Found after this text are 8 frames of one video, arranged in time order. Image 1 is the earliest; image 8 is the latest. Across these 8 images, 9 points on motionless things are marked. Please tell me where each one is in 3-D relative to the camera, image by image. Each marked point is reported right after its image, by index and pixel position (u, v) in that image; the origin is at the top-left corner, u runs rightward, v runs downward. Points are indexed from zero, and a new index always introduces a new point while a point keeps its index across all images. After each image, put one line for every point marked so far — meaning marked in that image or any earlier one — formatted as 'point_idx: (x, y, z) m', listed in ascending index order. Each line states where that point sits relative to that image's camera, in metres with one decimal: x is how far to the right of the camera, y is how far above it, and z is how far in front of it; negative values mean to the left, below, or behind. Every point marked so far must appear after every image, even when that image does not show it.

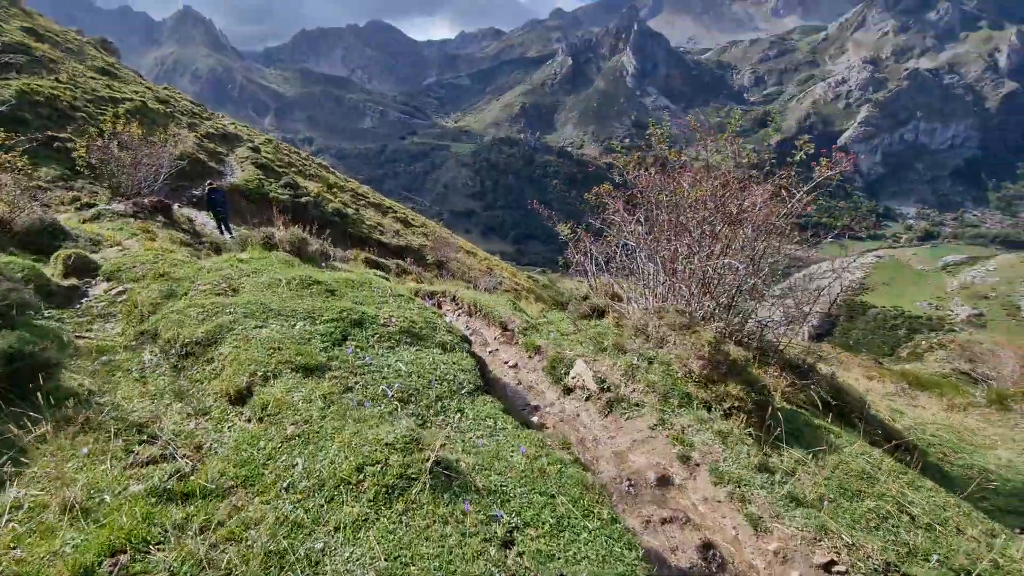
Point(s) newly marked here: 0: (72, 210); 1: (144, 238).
0: (-16.7, +2.9, +19.6) m
1: (-11.3, +1.5, +15.6) m
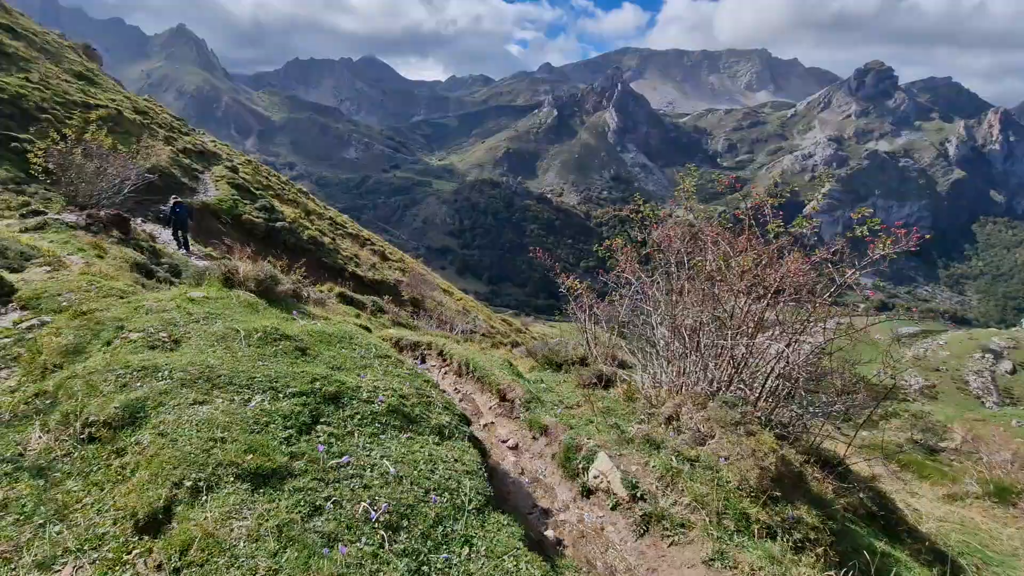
0: (-17.0, +2.4, +17.7) m
1: (-11.5, +0.9, +13.9) m
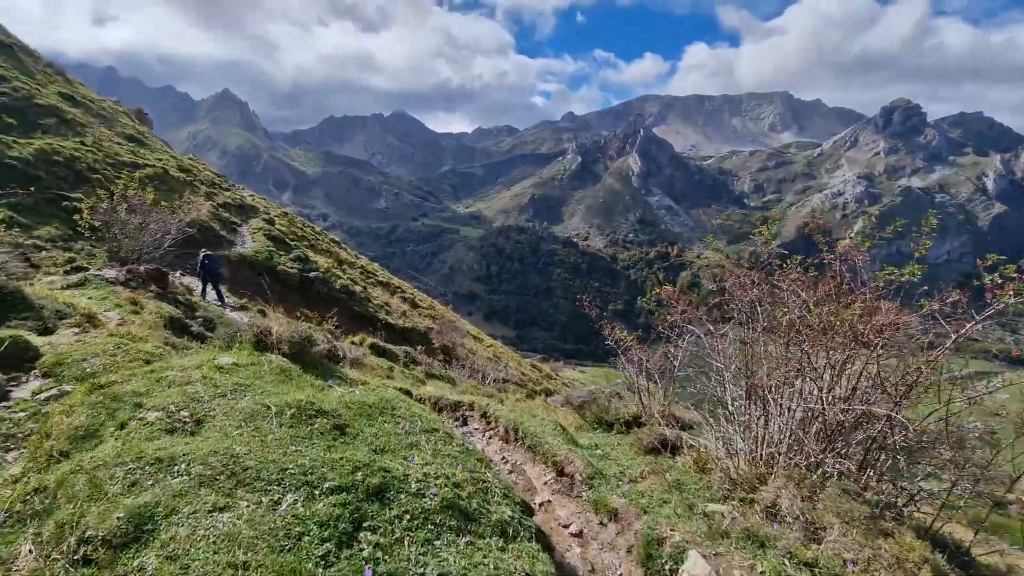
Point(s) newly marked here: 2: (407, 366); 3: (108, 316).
0: (-15.7, +0.5, +18.0) m
1: (-10.4, -0.6, +13.8) m
2: (-3.9, -3.1, +19.8) m
3: (-10.1, -0.8, +13.1) m
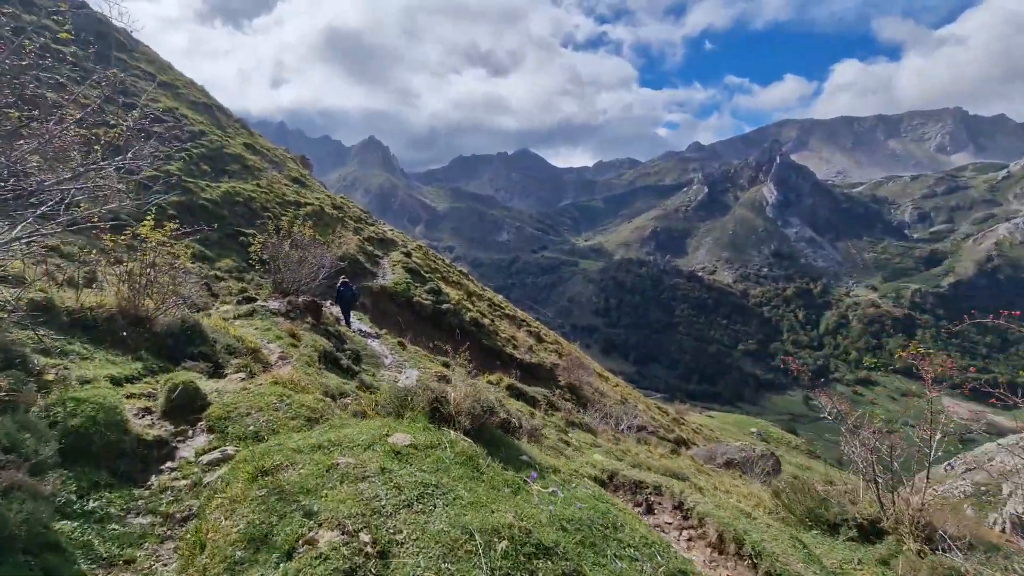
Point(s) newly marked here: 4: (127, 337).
0: (-10.4, -0.6, +19.5) m
1: (-6.2, -1.6, +14.1) m
2: (+1.4, -4.6, +18.3) m
3: (-6.0, -1.7, +13.3) m
4: (-7.1, -1.0, +9.5) m
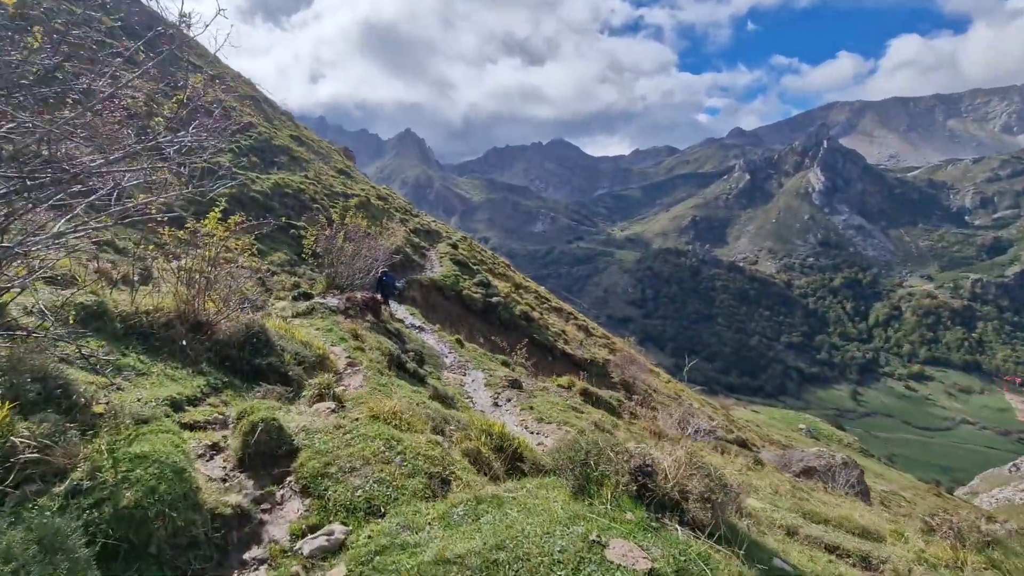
0: (-7.8, -0.5, +18.4) m
1: (-4.0, -1.5, +12.8) m
2: (+3.9, -4.4, +16.5) m
3: (-3.9, -1.6, +12.0) m
4: (-5.2, -1.0, +8.3) m
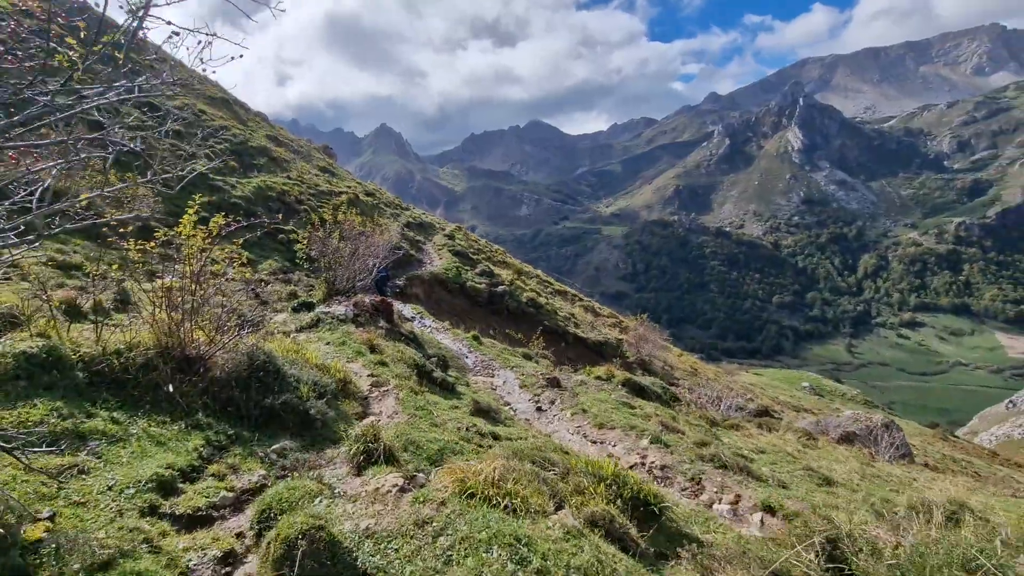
0: (-6.9, -0.8, +16.4) m
1: (-2.9, -1.6, +10.9) m
2: (+5.1, -3.7, +14.8) m
3: (-2.8, -1.7, +10.1) m
4: (-4.1, -1.3, +6.3) m
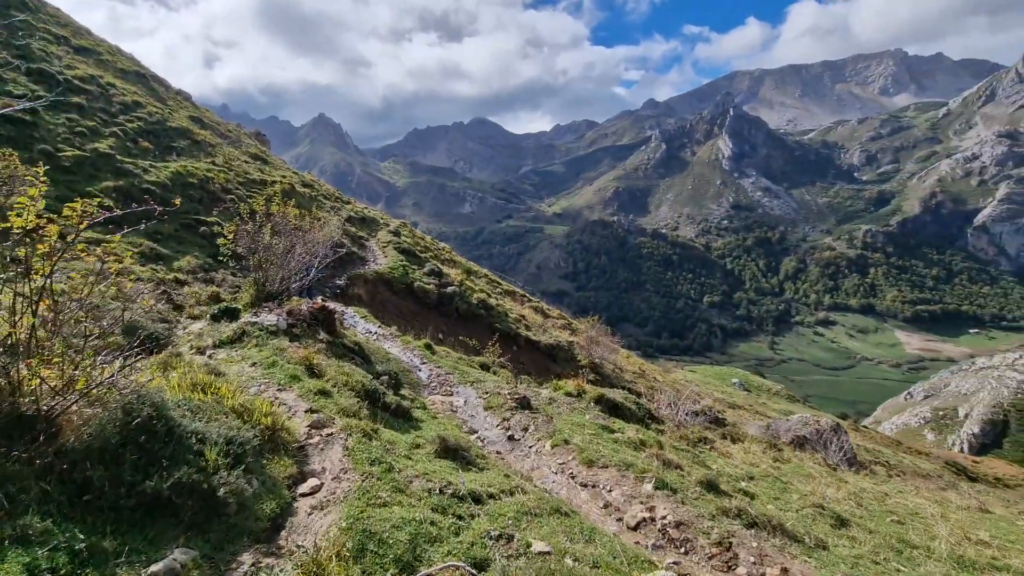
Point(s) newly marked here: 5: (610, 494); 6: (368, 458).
0: (-7.9, -0.9, +13.7) m
1: (-3.4, -1.8, +8.6) m
2: (+4.1, -3.9, +13.5) m
3: (-3.1, -1.9, +7.9) m
4: (-4.0, -1.5, +4.0) m
5: (+1.6, -3.4, +8.4) m
6: (-1.9, -2.2, +6.8) m
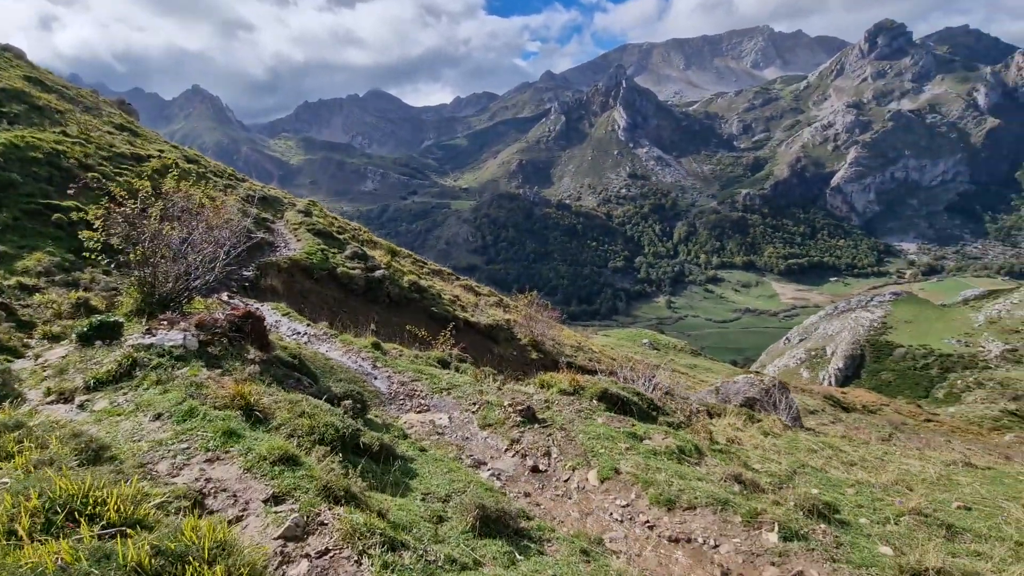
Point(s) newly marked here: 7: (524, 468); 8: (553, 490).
0: (-8.0, -1.1, +9.5) m
1: (-2.5, -1.9, +5.4) m
2: (+4.1, -3.3, +11.6) m
3: (-2.2, -2.0, +4.7) m
4: (-2.4, -1.9, +0.7) m
5: (+2.5, -3.1, +6.1) m
6: (-0.8, -2.3, +3.8) m
7: (+0.2, -3.0, +8.6) m
8: (+0.6, -3.1, +7.9) m
